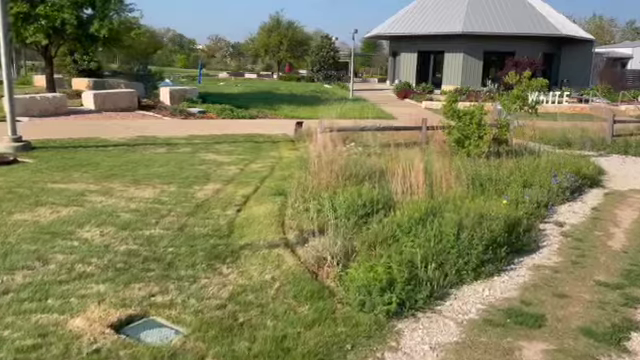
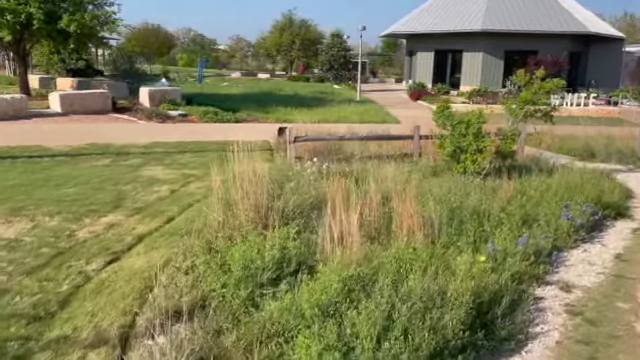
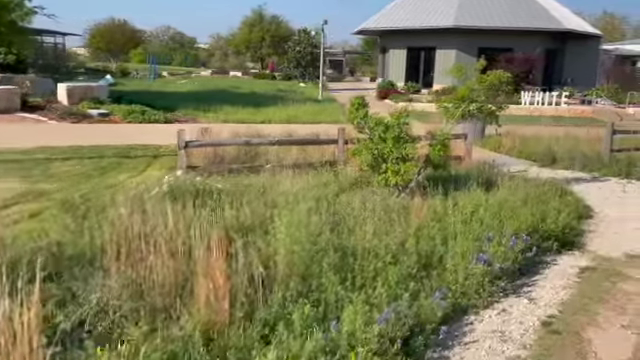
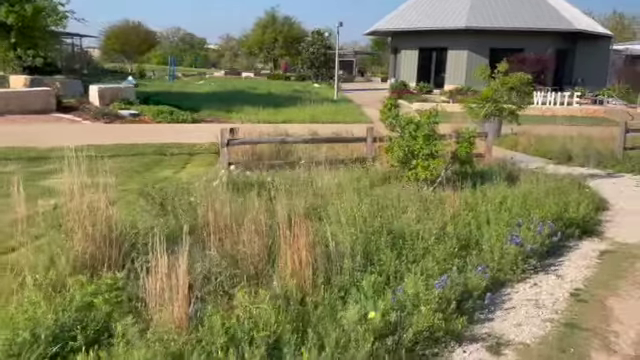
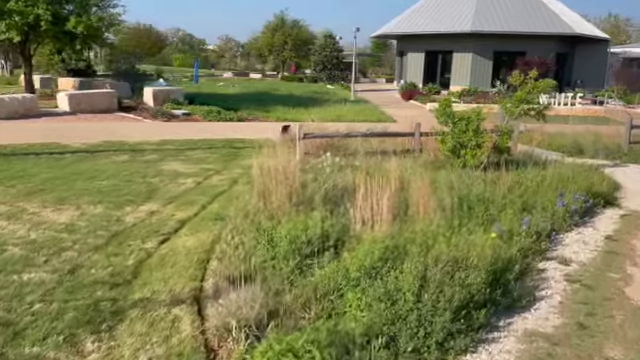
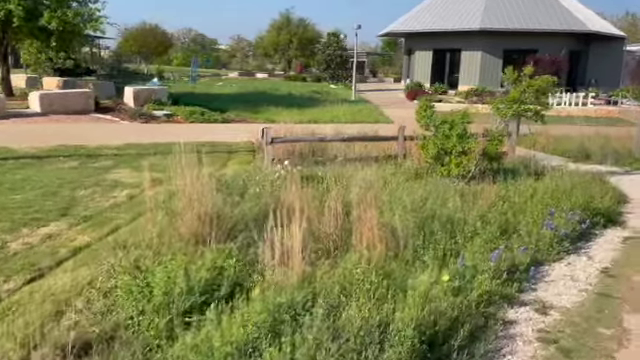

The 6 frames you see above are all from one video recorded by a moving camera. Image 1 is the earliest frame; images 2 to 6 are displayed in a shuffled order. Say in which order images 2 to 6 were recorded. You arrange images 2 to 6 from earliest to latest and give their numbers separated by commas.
5, 2, 6, 4, 3
